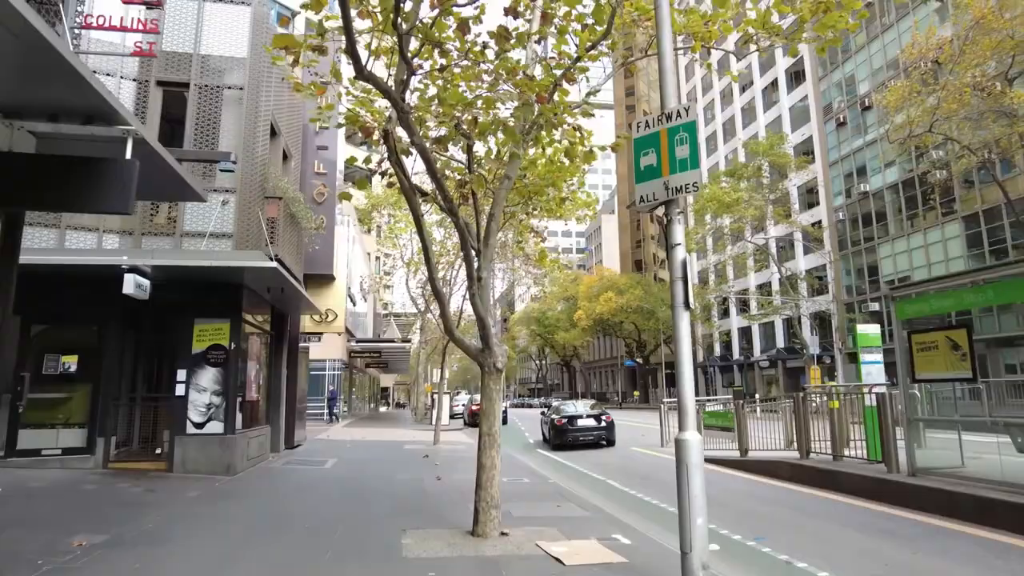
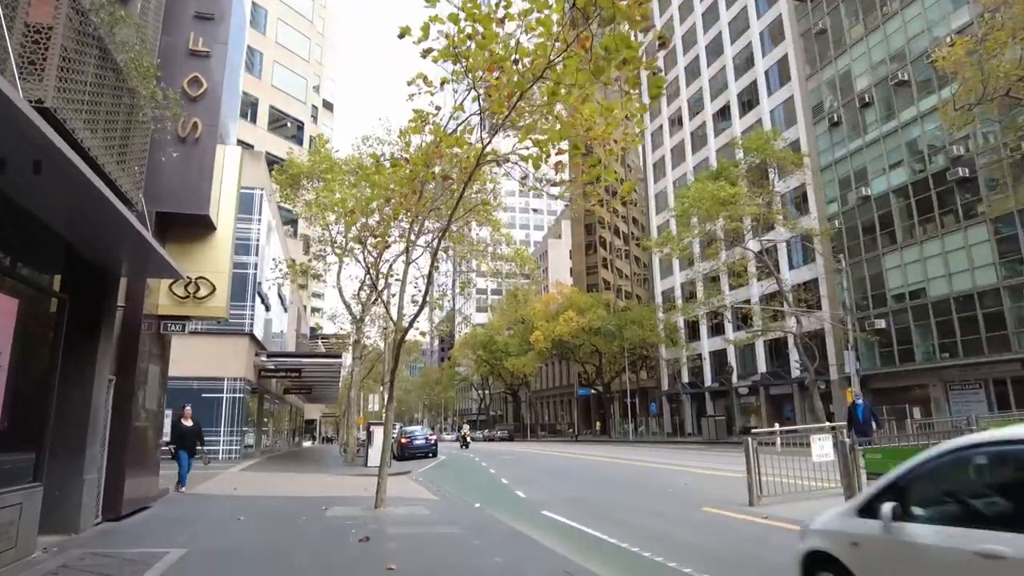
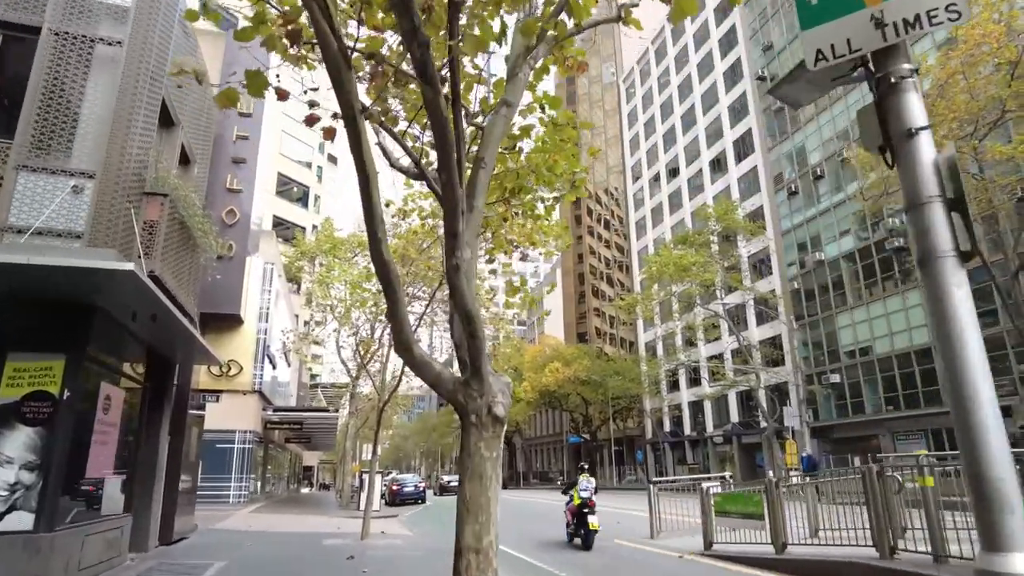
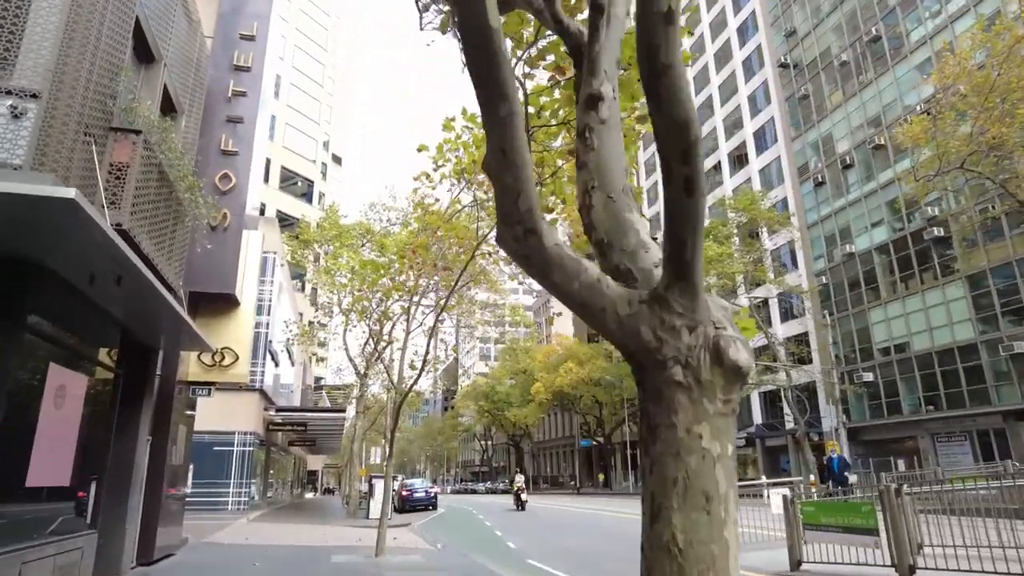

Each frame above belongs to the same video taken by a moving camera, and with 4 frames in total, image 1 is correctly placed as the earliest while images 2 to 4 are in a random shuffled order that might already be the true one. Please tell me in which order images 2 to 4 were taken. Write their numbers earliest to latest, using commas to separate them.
3, 4, 2
